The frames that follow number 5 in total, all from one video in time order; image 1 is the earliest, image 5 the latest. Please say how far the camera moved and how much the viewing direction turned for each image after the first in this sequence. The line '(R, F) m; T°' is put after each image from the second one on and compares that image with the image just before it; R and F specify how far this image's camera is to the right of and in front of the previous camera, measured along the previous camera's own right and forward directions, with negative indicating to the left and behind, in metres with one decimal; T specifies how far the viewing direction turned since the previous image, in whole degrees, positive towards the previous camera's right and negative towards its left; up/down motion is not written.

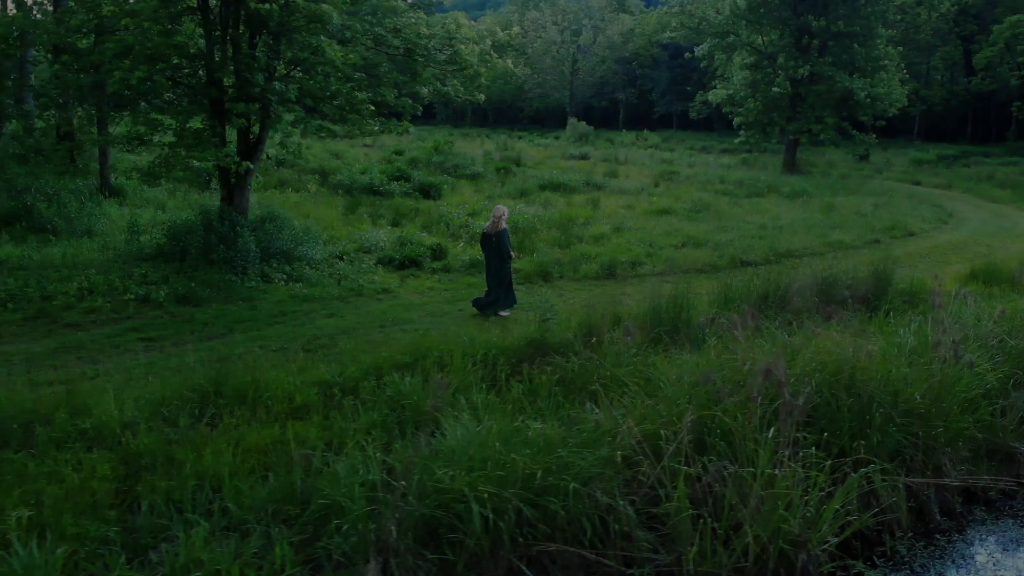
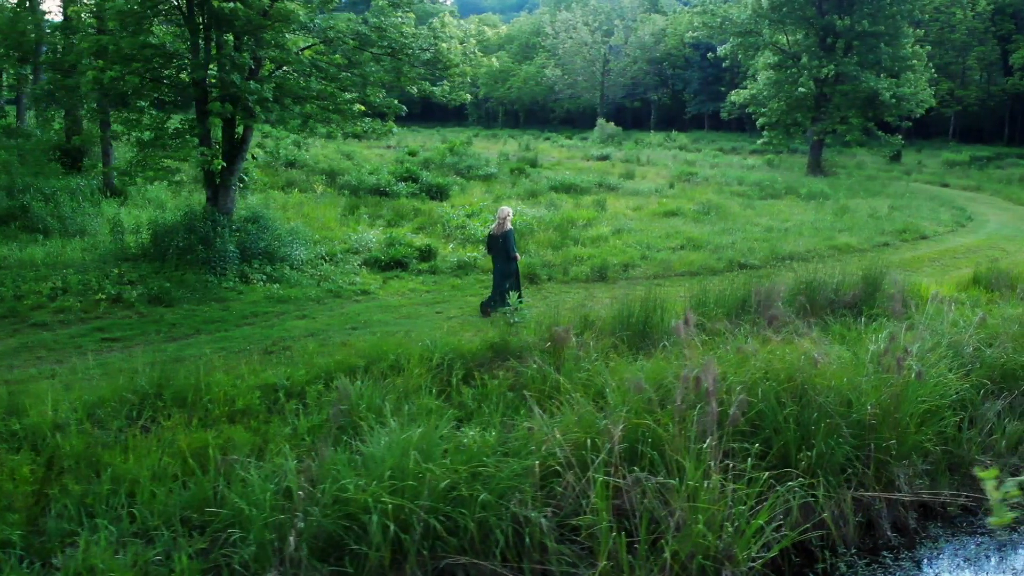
(+0.7, +0.2) m; -2°
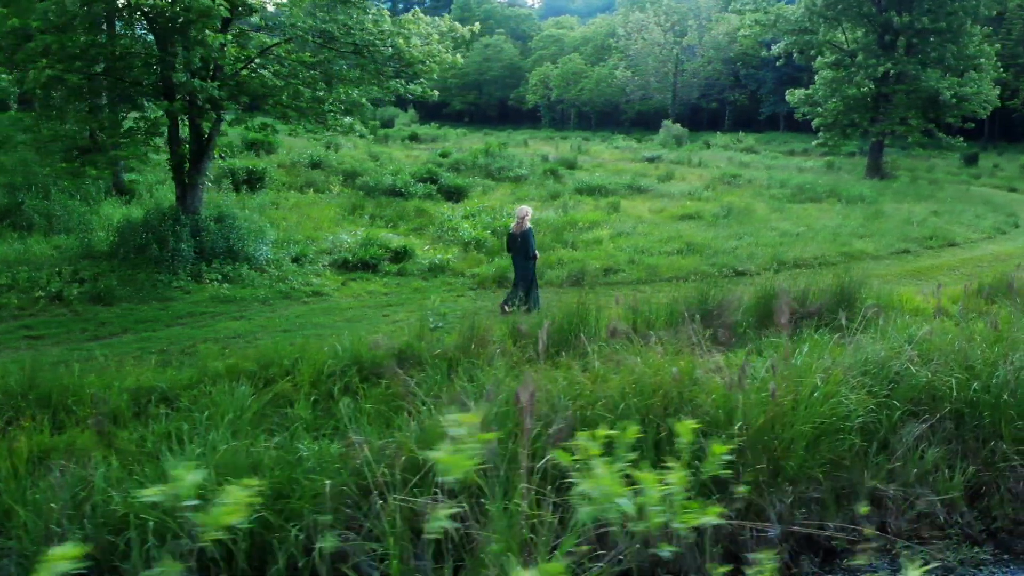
(+1.5, +0.4) m; -5°
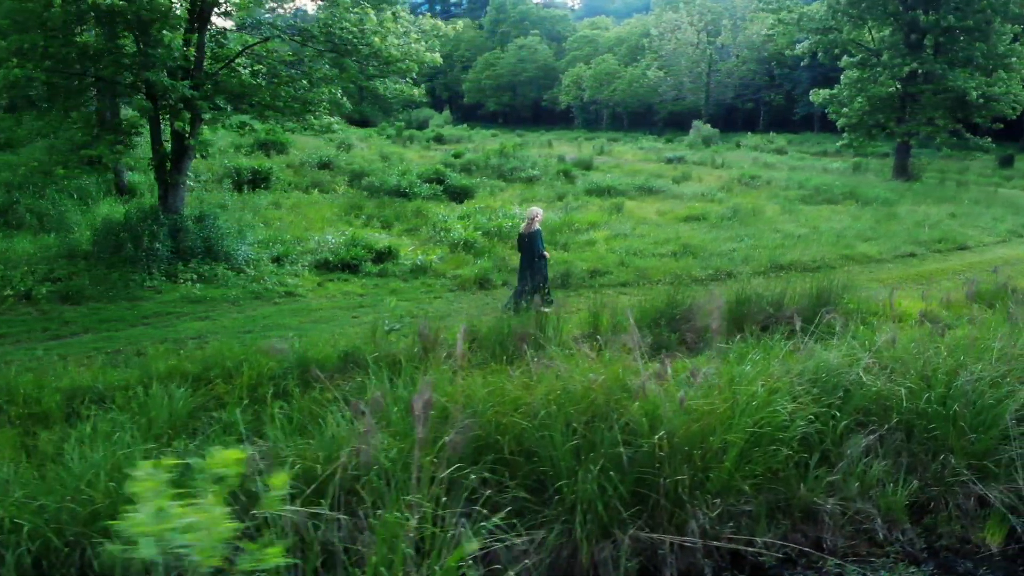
(+0.7, +0.2) m; -2°
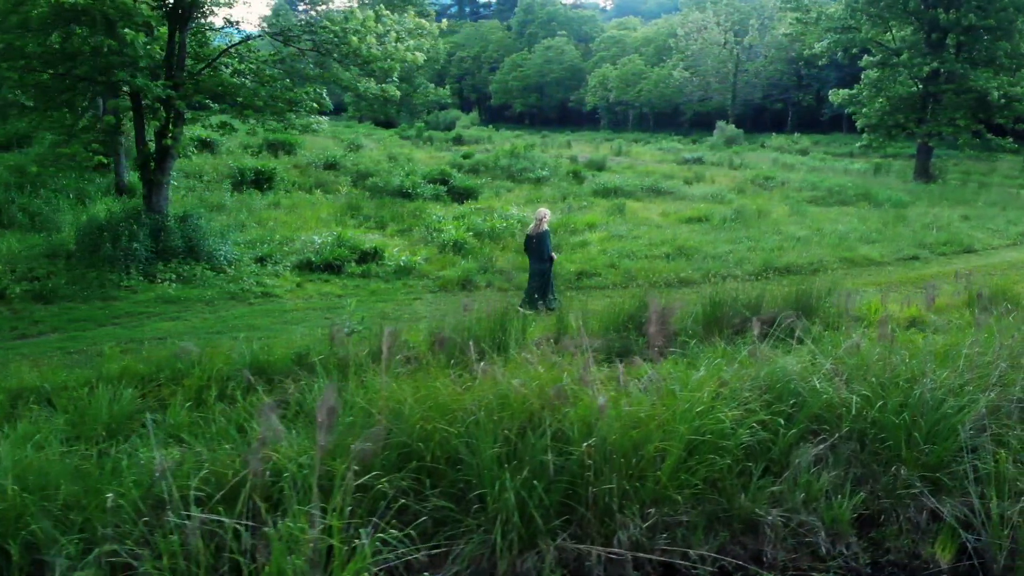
(+0.6, +0.2) m; -2°
